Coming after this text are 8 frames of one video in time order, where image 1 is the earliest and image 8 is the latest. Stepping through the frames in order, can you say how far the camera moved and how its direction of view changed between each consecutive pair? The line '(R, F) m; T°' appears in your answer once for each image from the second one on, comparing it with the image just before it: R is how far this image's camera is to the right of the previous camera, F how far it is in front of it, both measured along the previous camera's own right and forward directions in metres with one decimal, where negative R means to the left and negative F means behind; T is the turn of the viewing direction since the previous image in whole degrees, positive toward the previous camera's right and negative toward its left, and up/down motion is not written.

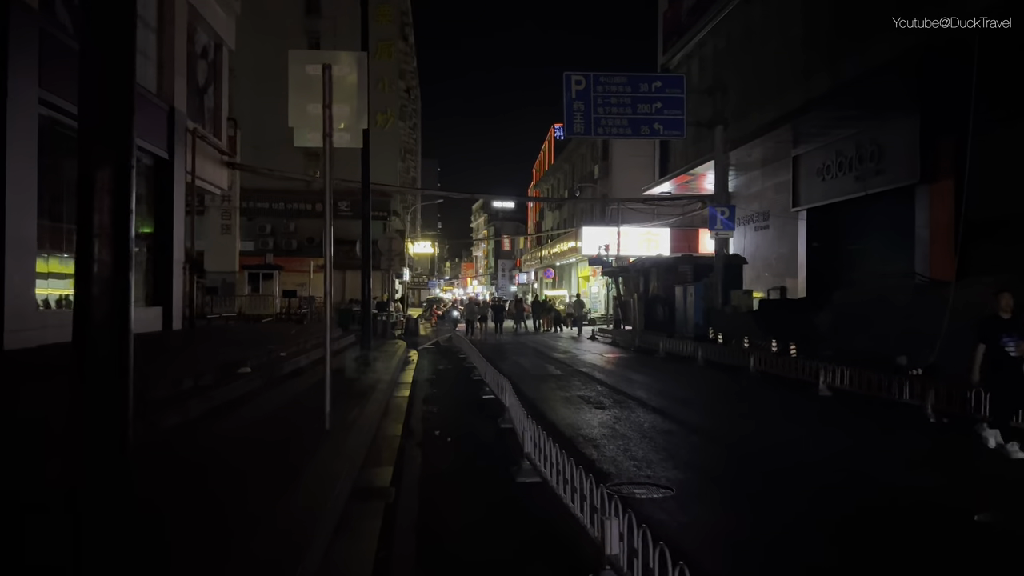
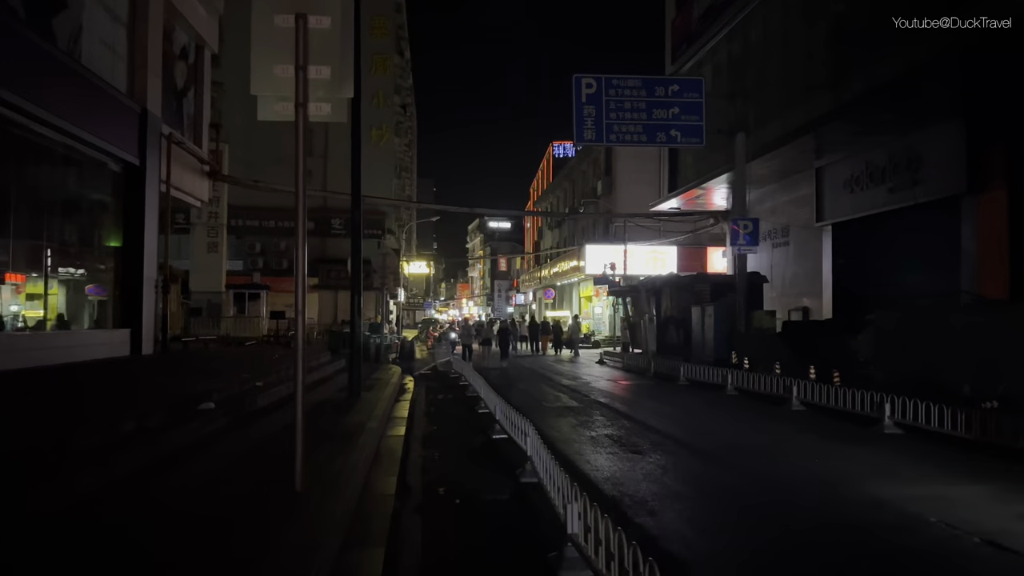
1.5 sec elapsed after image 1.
(-0.3, +1.8) m; 0°
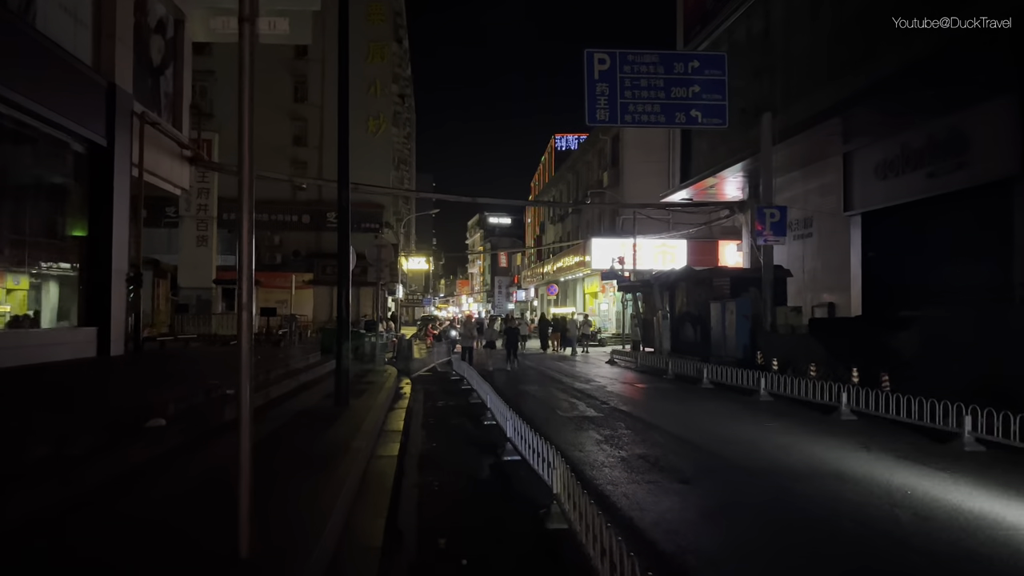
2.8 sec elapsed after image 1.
(-0.2, +1.6) m; 0°
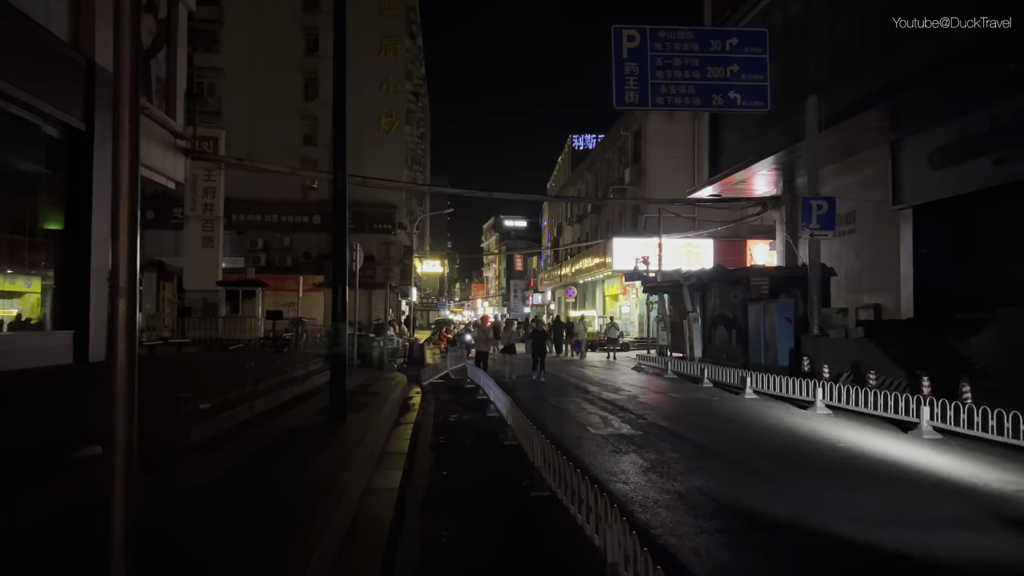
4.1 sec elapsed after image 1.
(-0.1, +1.6) m; -1°
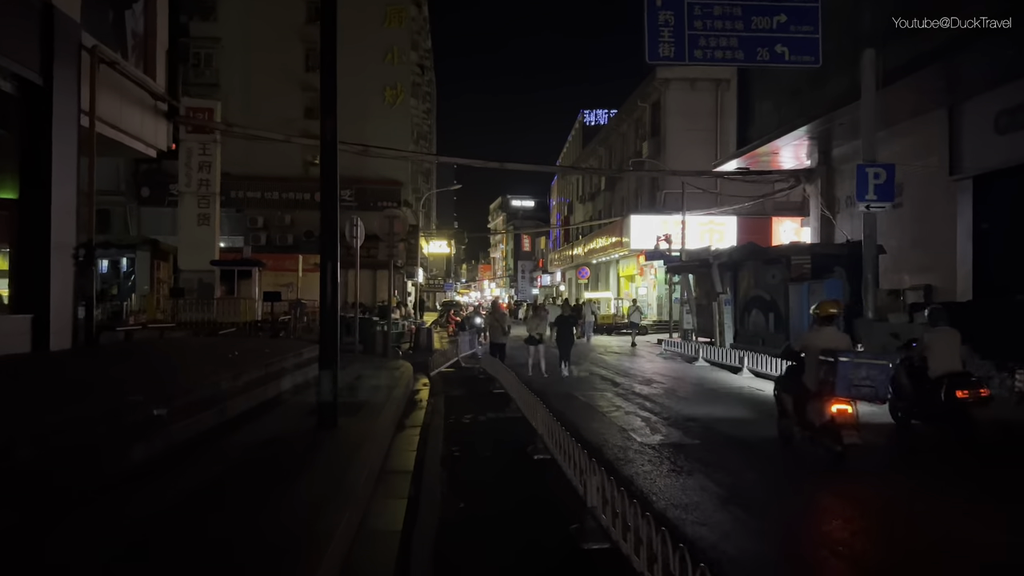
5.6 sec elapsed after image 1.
(-0.2, +1.7) m; 0°
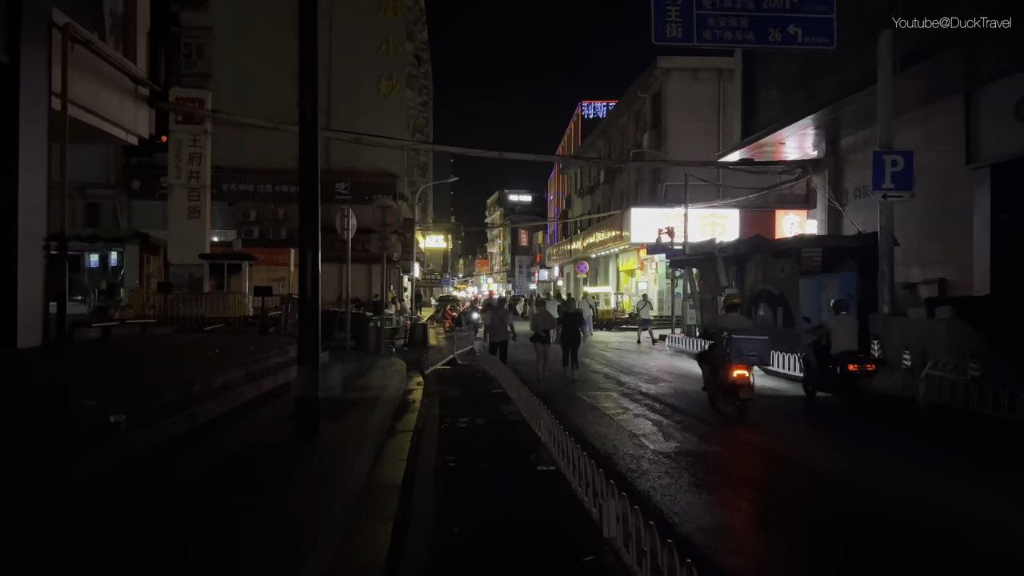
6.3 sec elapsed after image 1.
(0.0, +0.7) m; 0°
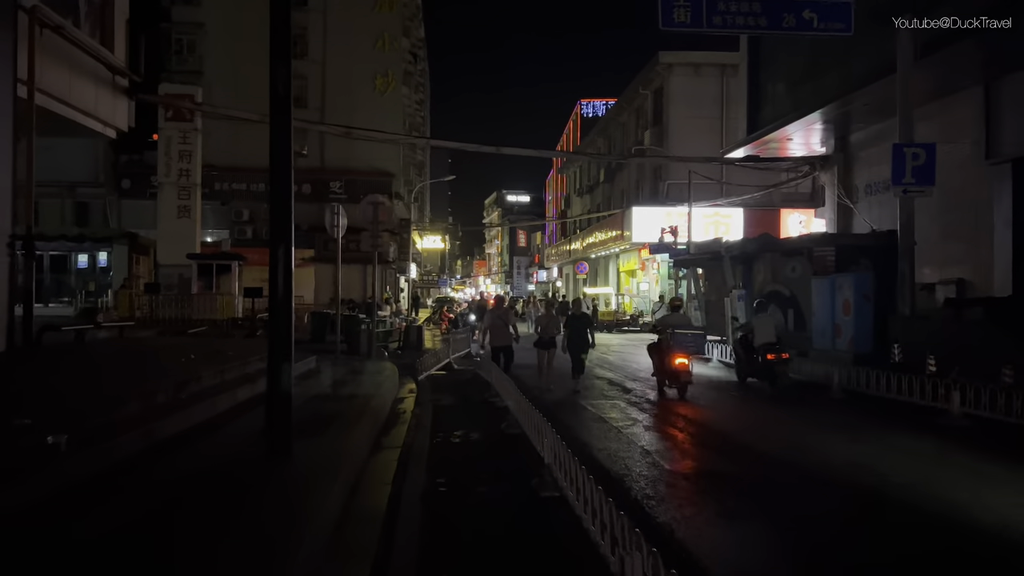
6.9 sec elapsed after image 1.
(0.0, +0.8) m; 0°
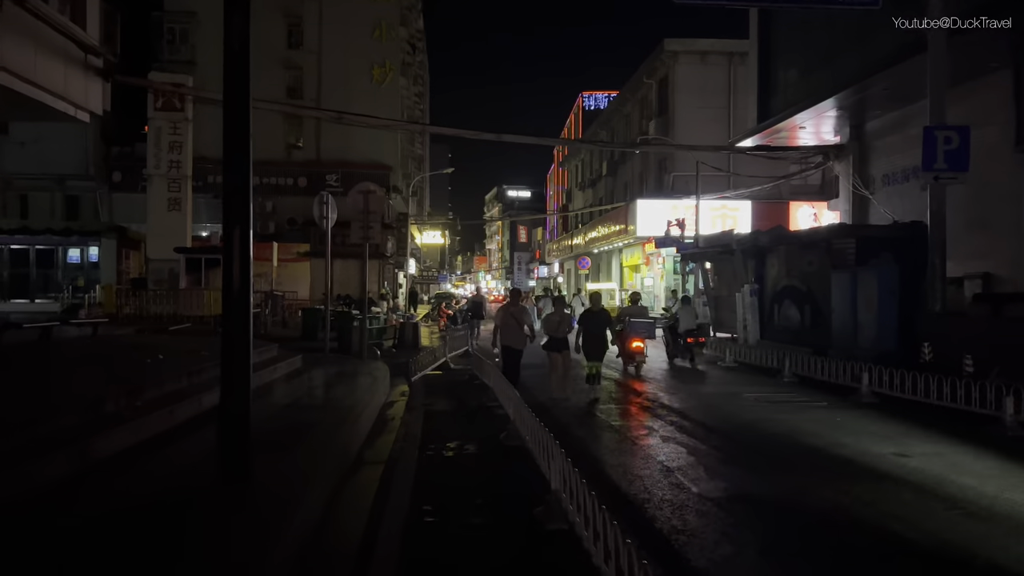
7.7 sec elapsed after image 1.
(0.0, +0.9) m; 0°
